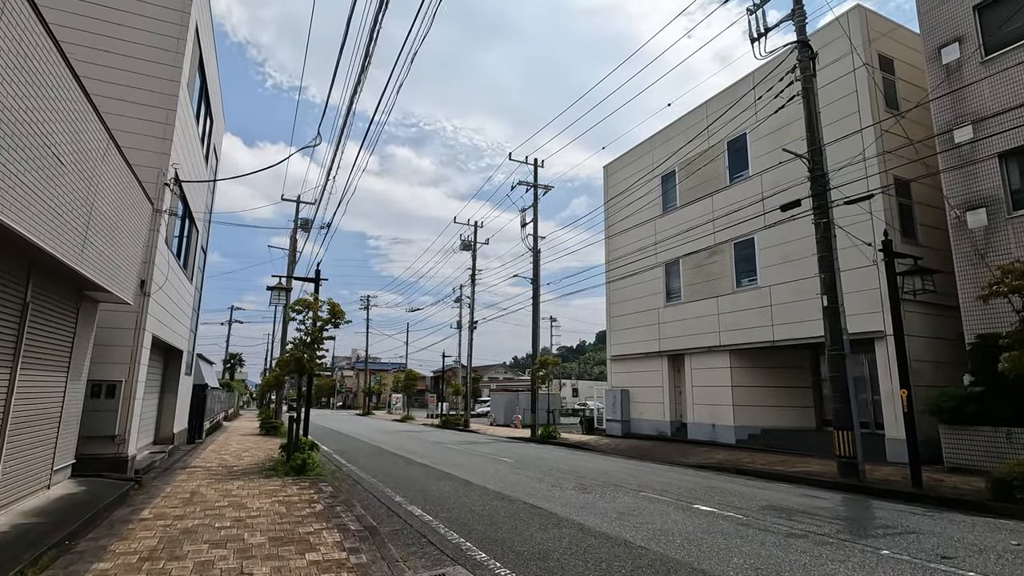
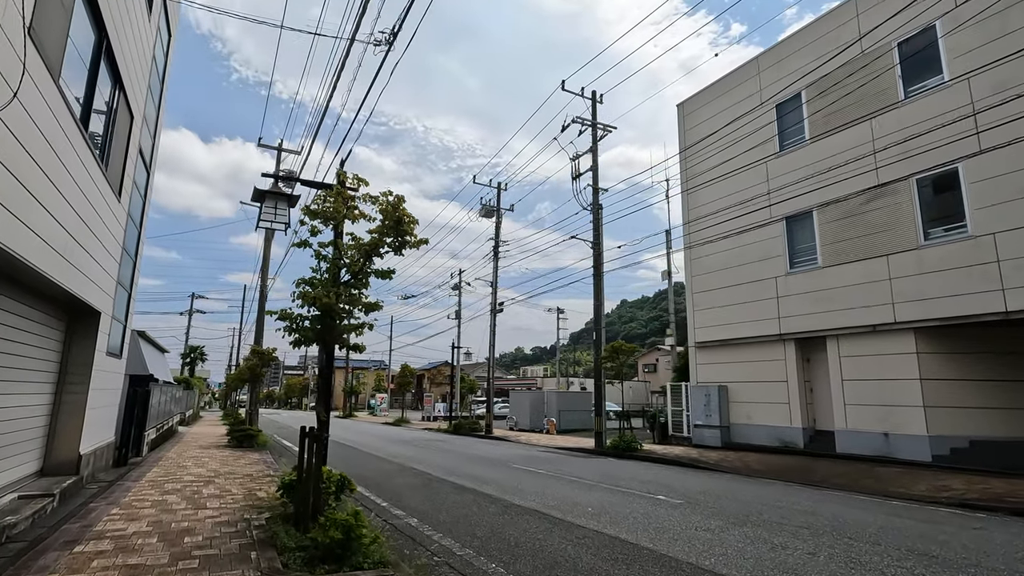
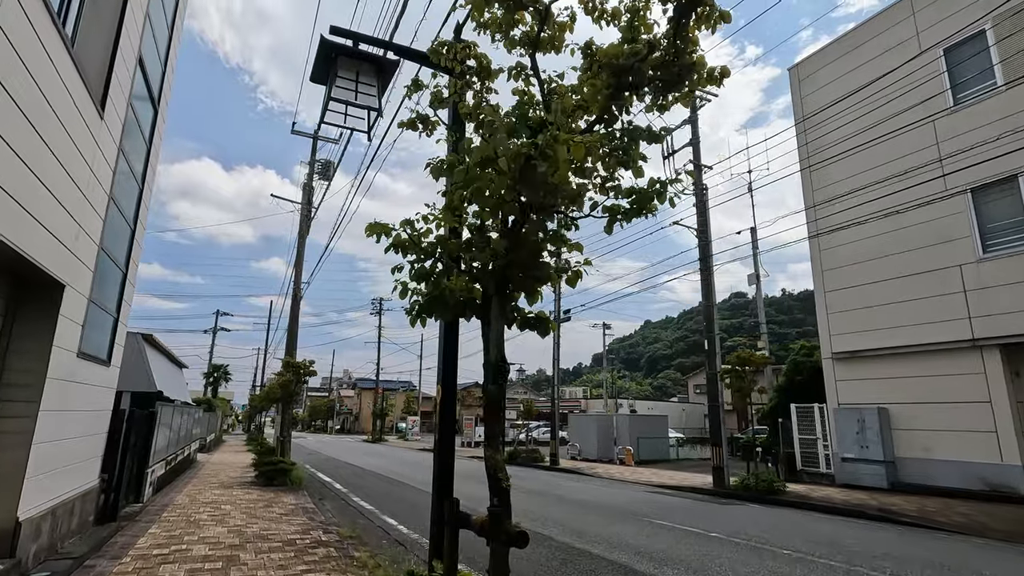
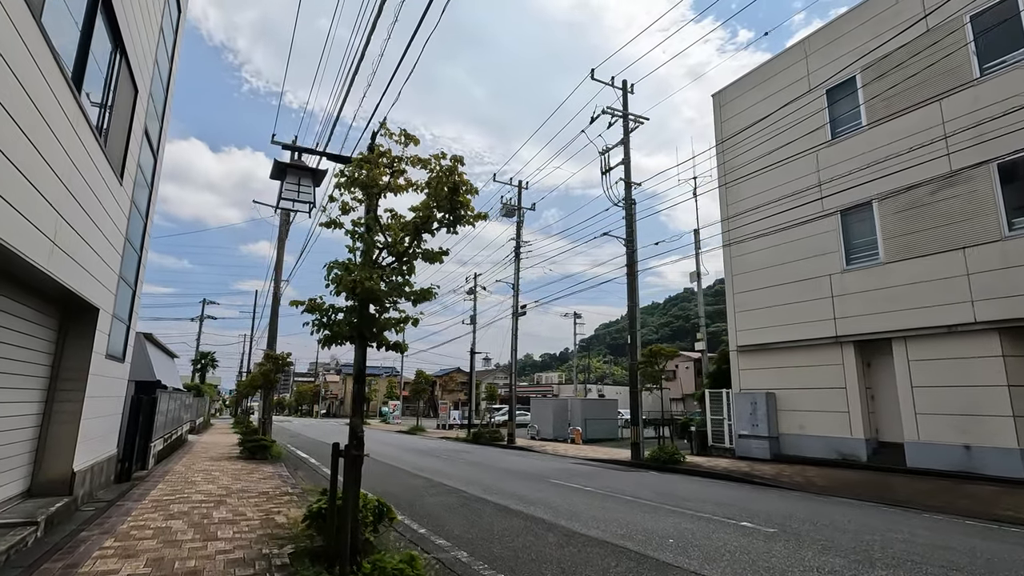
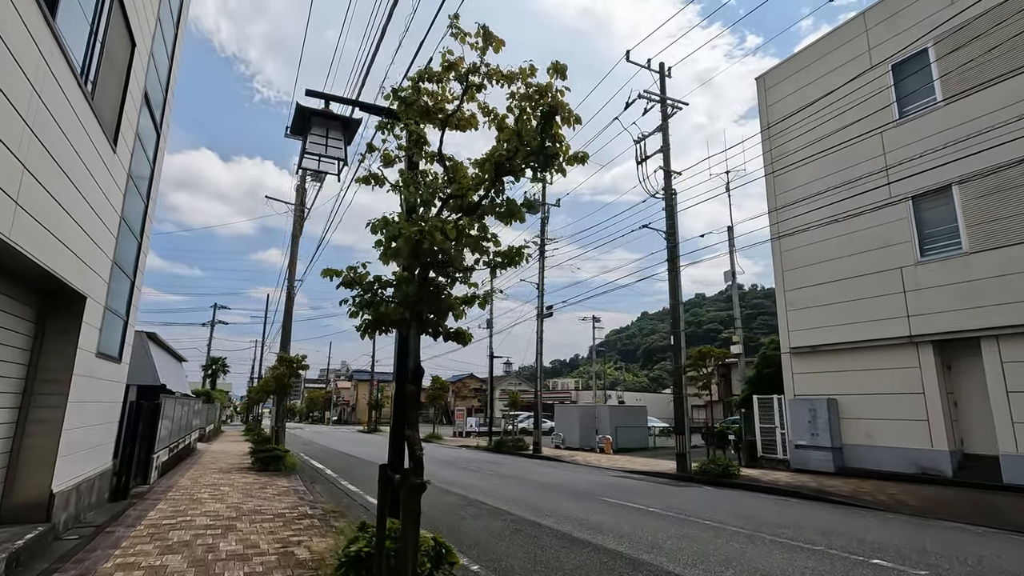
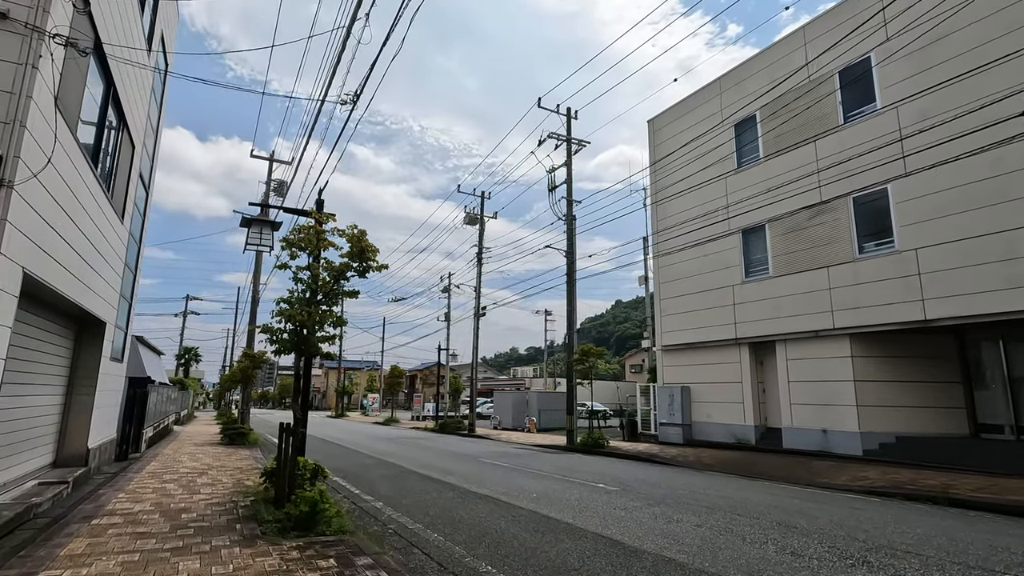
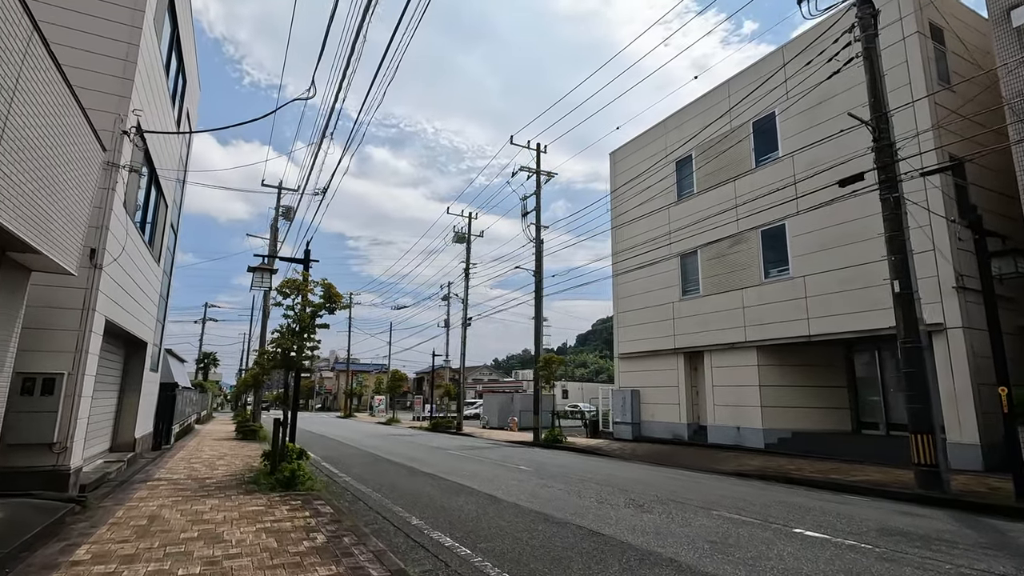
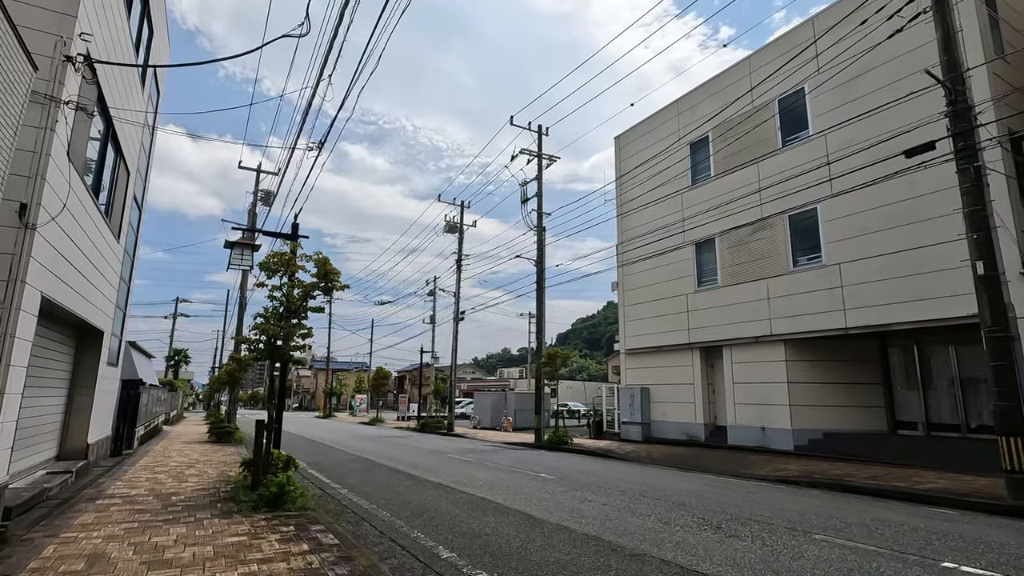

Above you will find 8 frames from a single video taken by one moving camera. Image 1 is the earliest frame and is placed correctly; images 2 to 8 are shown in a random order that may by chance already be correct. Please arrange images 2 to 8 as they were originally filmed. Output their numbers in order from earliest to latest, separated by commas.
7, 8, 6, 2, 4, 5, 3
